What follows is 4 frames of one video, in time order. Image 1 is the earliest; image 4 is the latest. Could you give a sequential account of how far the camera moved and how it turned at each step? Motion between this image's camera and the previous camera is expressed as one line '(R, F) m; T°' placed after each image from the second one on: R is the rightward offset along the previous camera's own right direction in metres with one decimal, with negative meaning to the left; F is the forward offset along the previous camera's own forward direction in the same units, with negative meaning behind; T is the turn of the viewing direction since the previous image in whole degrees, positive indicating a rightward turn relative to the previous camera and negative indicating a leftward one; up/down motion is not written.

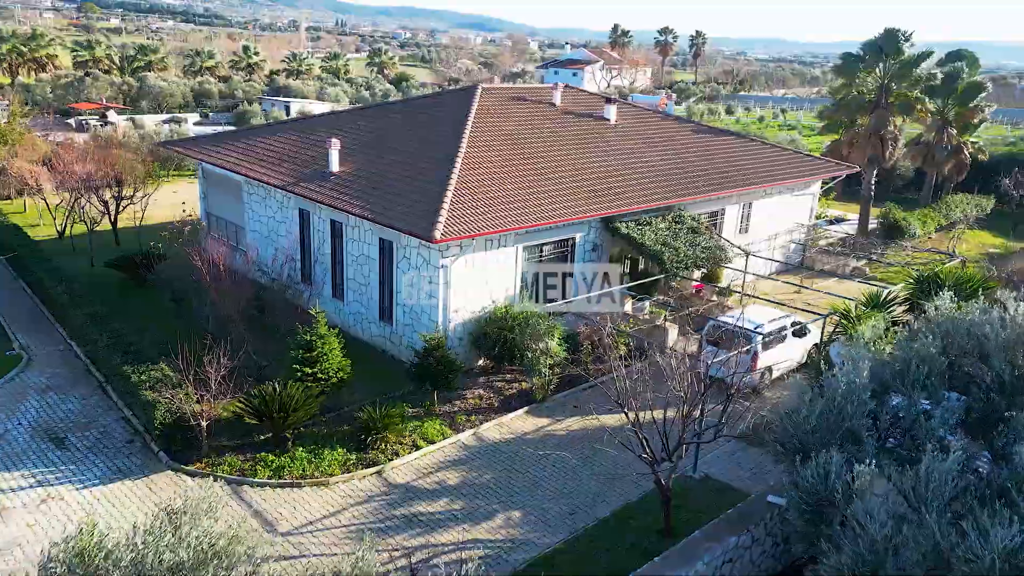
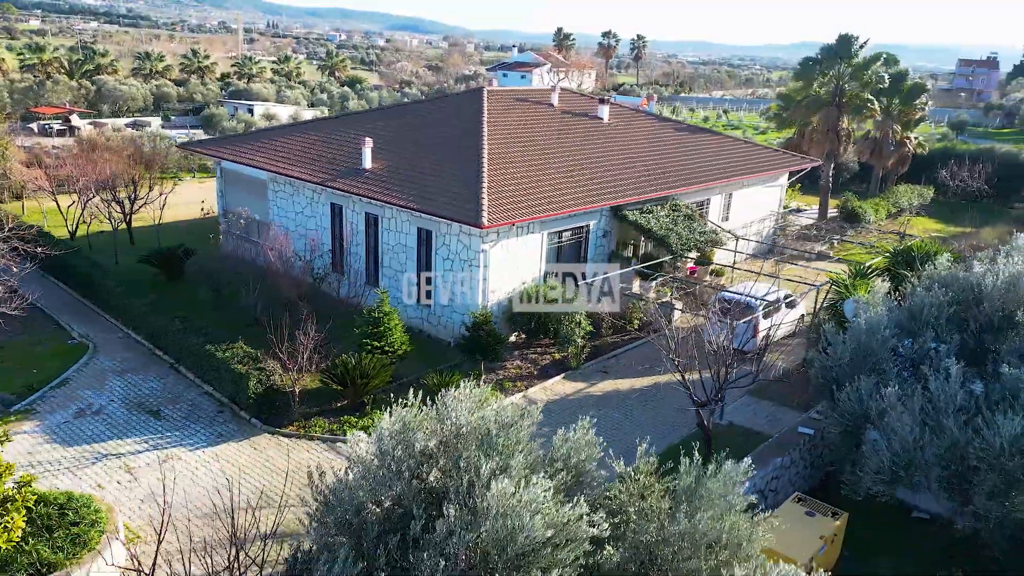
(-2.0, -1.7) m; +4°
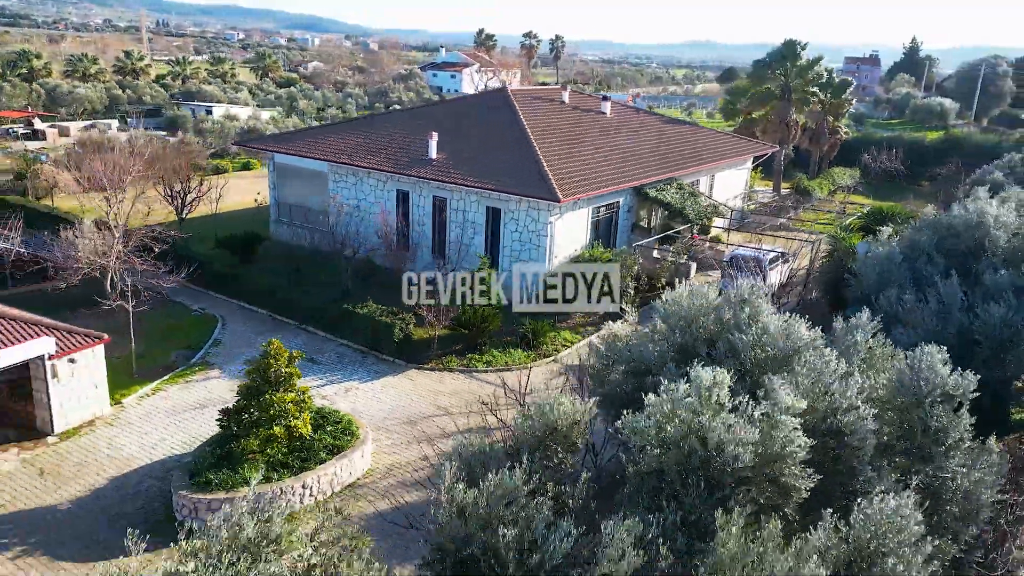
(-3.9, -3.3) m; +7°
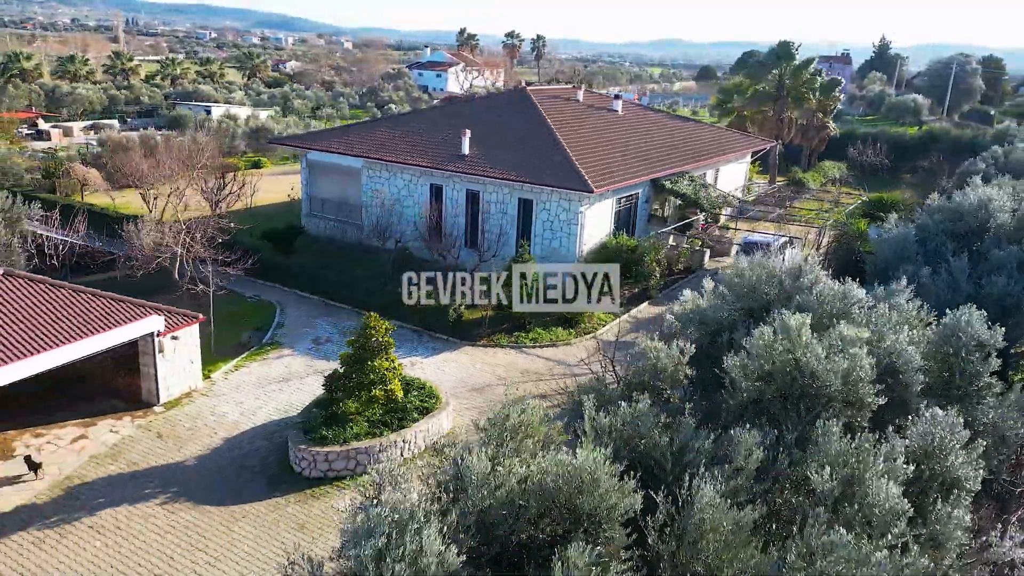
(-1.6, -1.5) m; +2°
